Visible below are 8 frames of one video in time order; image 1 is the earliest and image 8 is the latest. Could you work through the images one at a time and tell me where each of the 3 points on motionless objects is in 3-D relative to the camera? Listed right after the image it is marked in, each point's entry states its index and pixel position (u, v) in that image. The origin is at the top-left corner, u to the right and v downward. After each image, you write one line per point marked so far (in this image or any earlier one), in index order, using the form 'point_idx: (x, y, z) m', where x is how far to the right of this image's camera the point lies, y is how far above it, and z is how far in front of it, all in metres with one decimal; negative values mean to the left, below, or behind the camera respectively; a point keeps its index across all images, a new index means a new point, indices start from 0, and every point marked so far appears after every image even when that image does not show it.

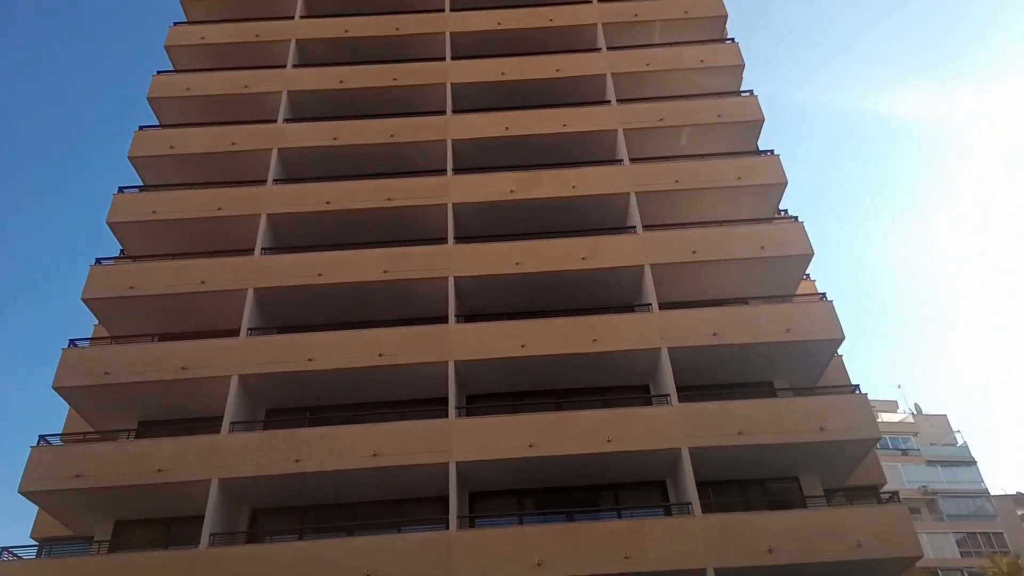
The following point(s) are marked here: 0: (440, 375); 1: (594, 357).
0: (-1.6, -1.9, +16.6) m
1: (+1.8, -1.5, +16.5) m
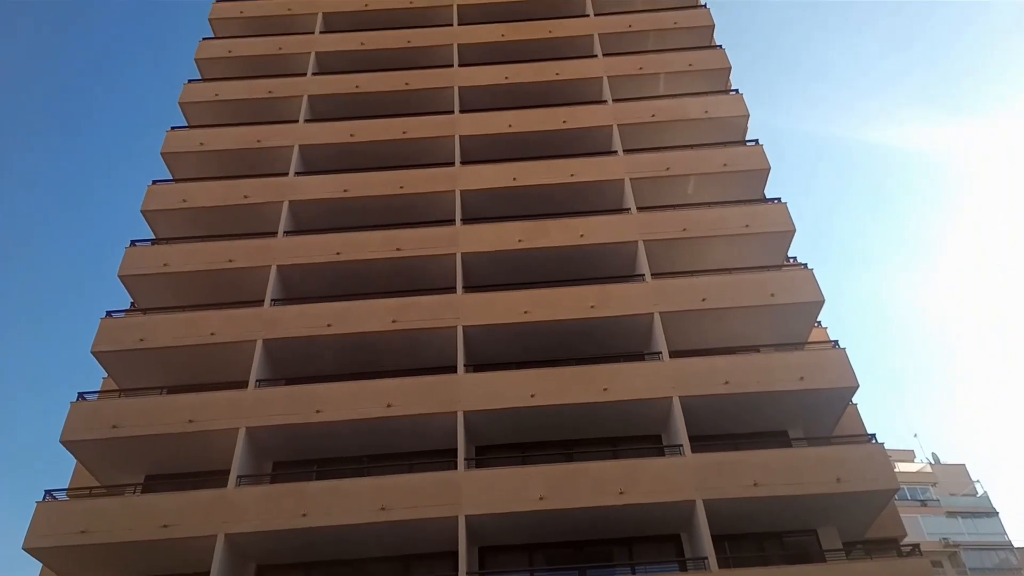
0: (-1.4, -3.1, +16.5) m
1: (+2.0, -2.6, +16.3) m
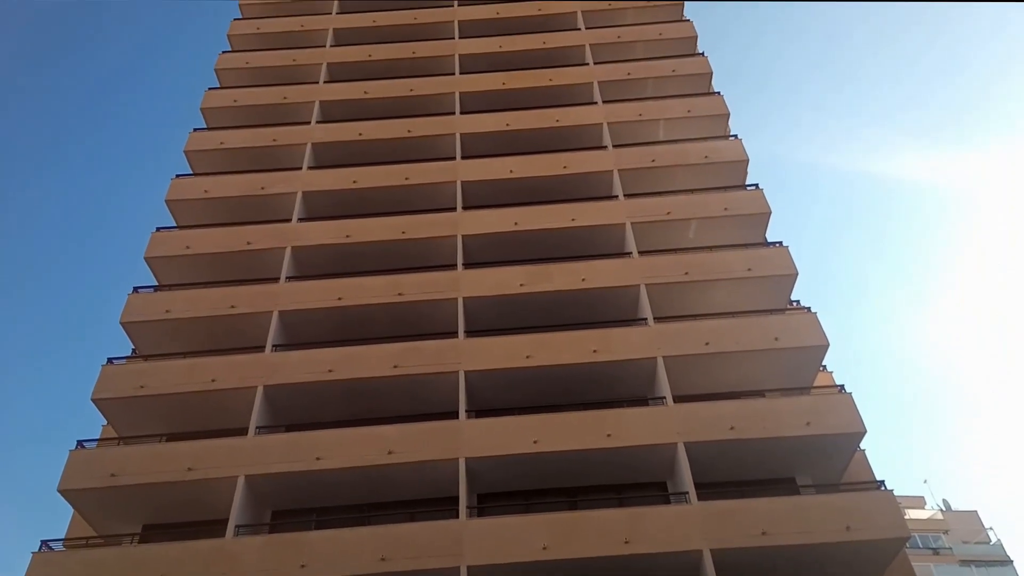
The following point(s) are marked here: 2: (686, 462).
0: (-1.3, -4.0, +16.2) m
1: (+2.1, -3.6, +16.1) m
2: (+3.6, -3.7, +15.7) m
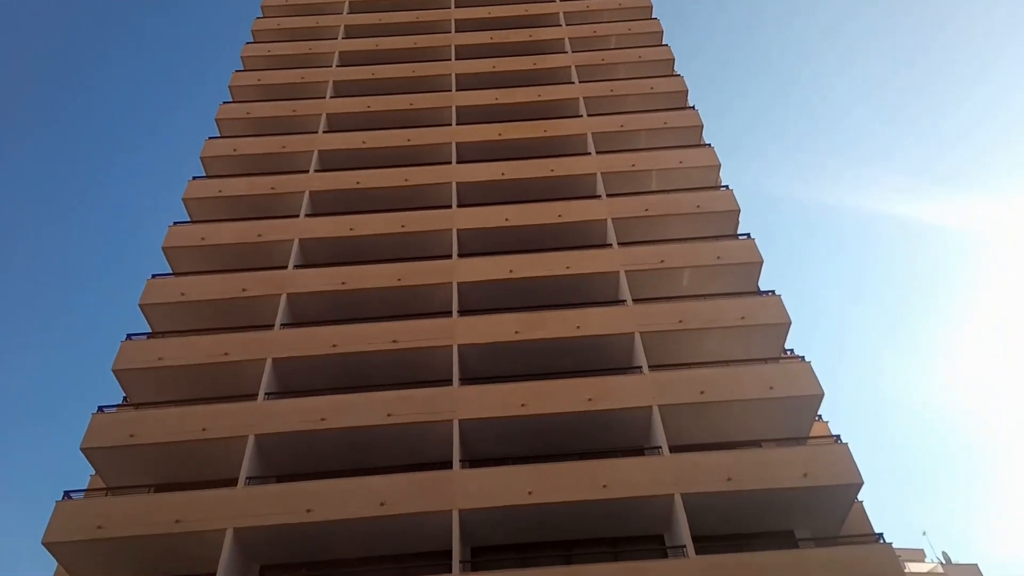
0: (-1.6, -3.6, +17.4) m
1: (+1.8, -3.2, +17.3) m
2: (+3.4, -3.3, +17.0) m
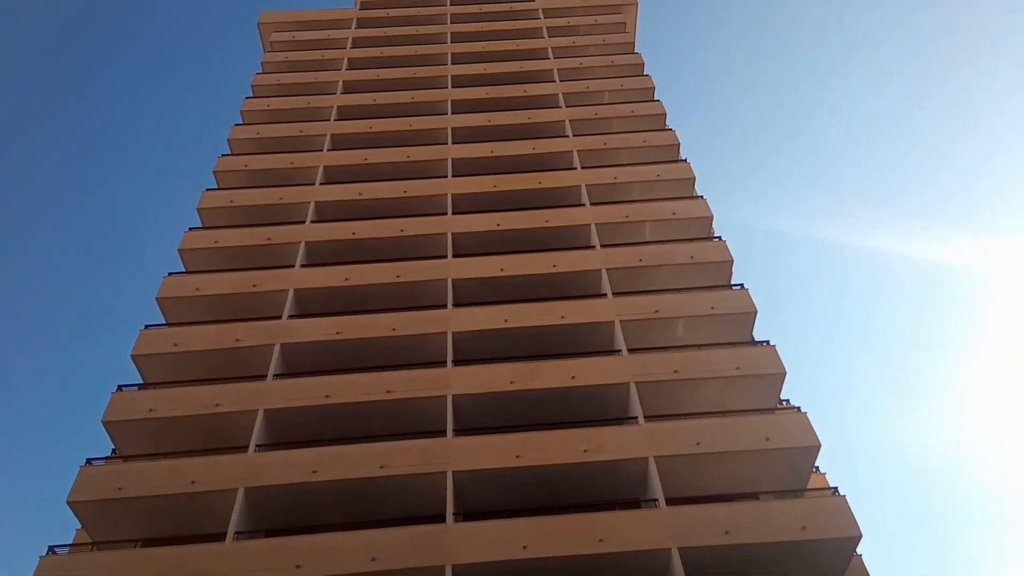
0: (-1.7, -4.8, +17.1) m
1: (+1.7, -4.3, +17.1) m
2: (+3.3, -4.4, +16.8) m
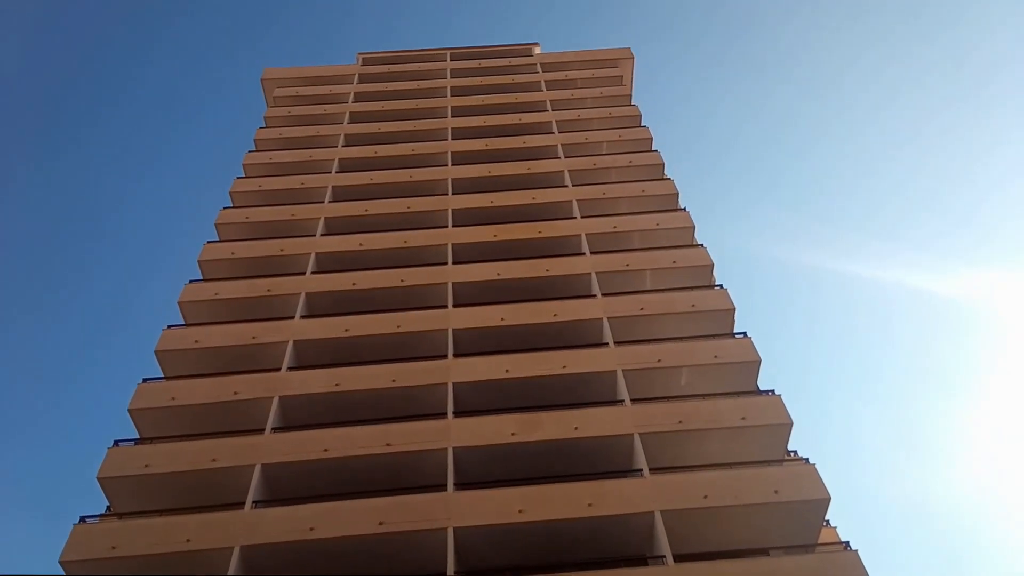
0: (-1.7, -5.9, +16.7) m
1: (+1.8, -5.4, +16.7) m
2: (+3.3, -5.5, +16.3) m
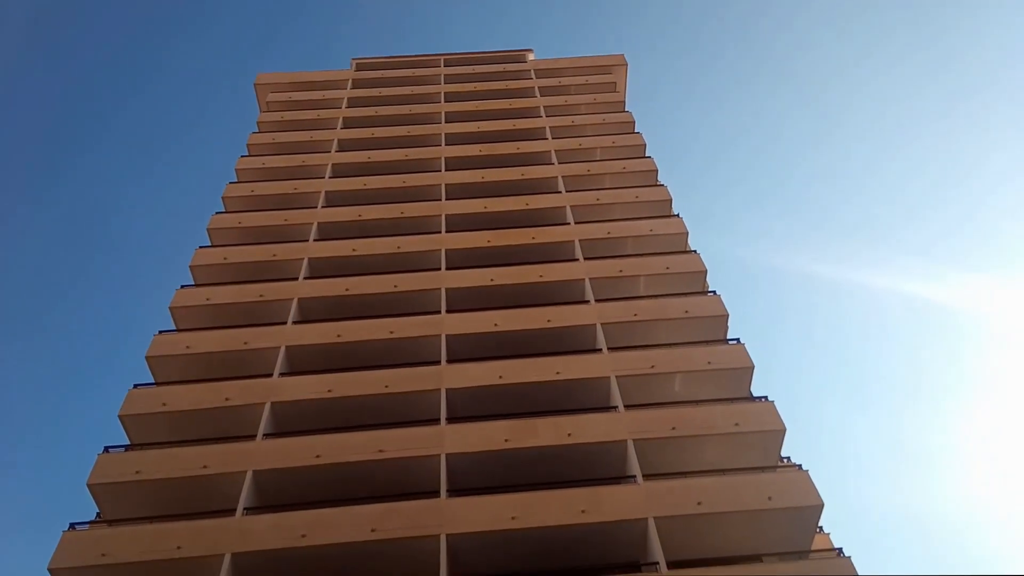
0: (+2.3, -5.8, +16.8) m
1: (+5.7, -5.3, +16.8) m
2: (+7.3, -5.3, +16.5) m
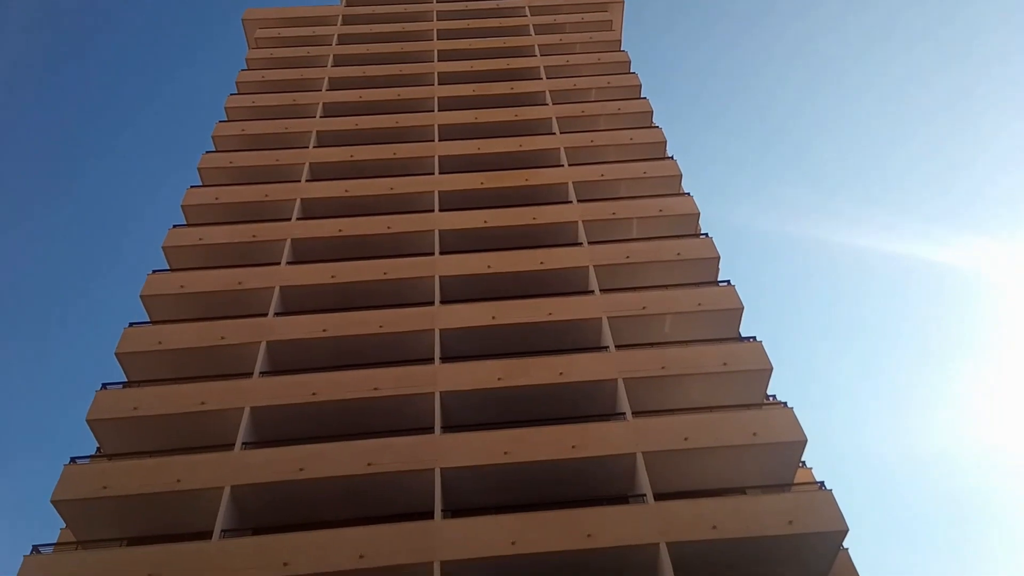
0: (+2.1, -4.4, +17.3) m
1: (+5.5, -4.0, +17.4) m
2: (+7.1, -4.0, +17.0) m
